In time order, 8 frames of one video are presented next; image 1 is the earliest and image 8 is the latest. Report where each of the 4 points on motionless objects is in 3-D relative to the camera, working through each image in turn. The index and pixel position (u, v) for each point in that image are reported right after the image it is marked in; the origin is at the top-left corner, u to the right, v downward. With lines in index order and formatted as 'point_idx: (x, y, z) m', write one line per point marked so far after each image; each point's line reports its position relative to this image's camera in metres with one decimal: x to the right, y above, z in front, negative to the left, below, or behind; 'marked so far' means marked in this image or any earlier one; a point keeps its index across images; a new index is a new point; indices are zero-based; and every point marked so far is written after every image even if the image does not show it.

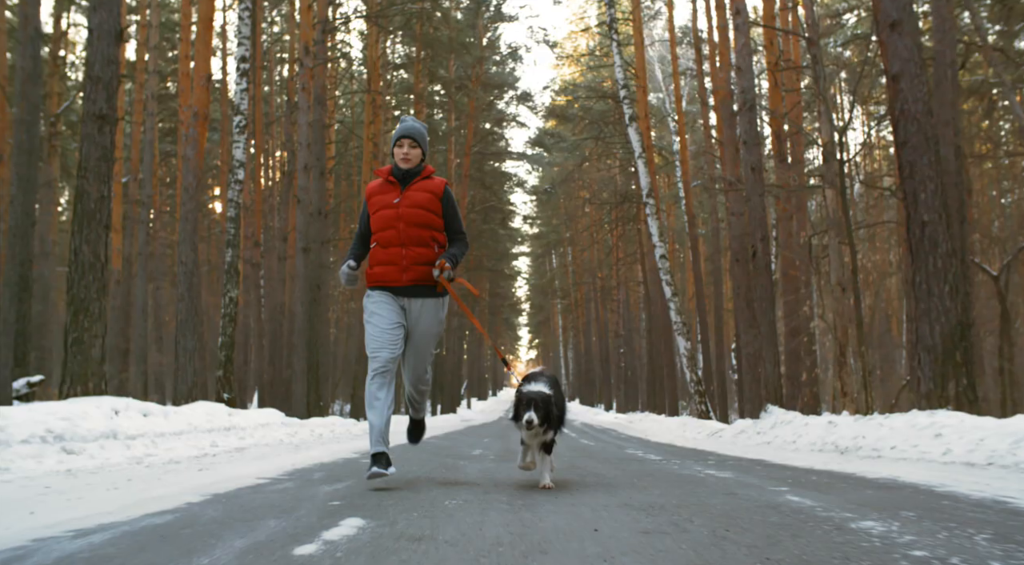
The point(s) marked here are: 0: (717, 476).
0: (+1.4, -1.3, +6.7) m
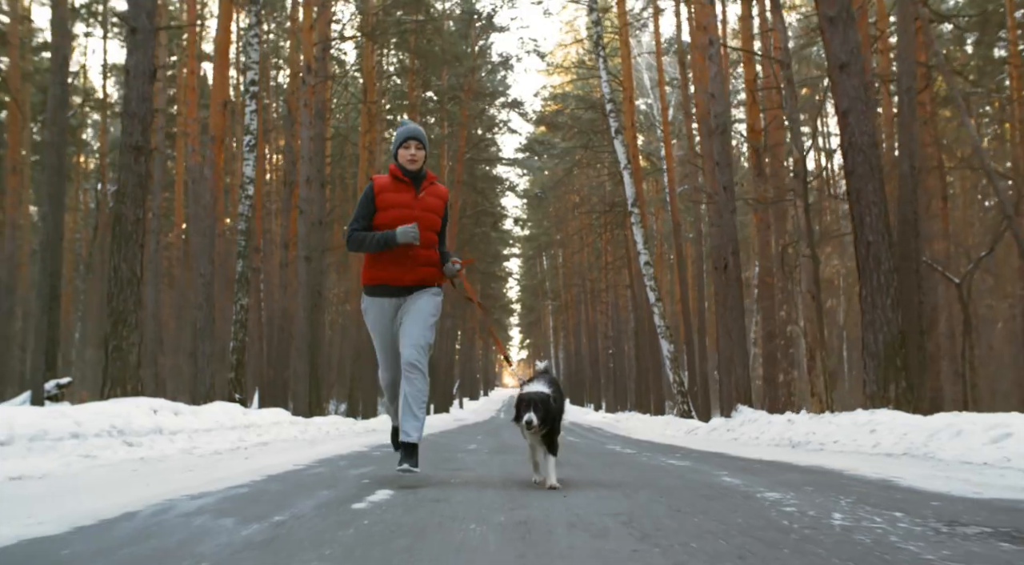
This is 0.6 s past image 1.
0: (+1.3, -1.5, +7.9) m
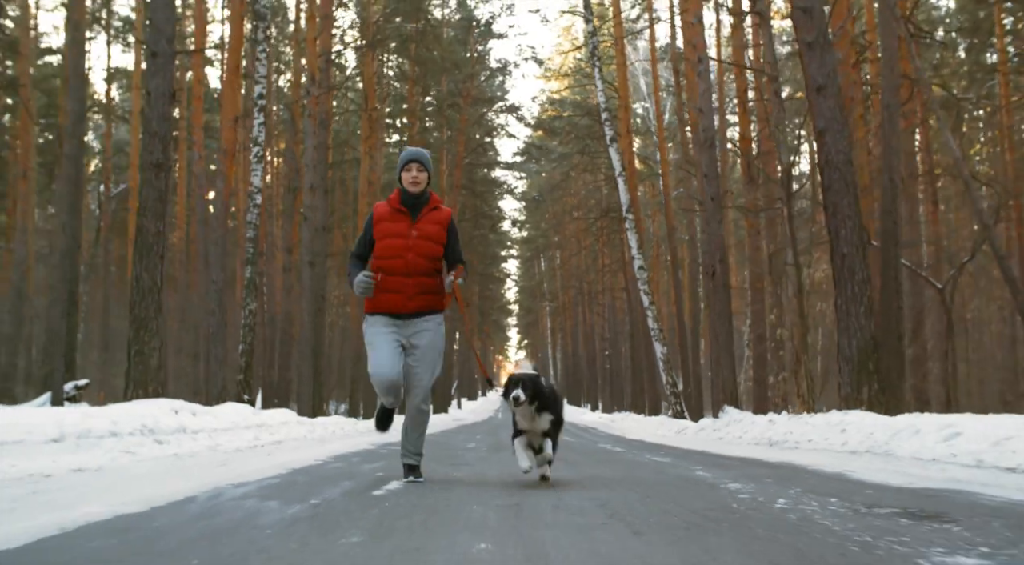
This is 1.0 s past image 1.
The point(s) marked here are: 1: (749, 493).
0: (+1.3, -1.6, +8.6) m
1: (+1.3, -1.1, +5.2) m
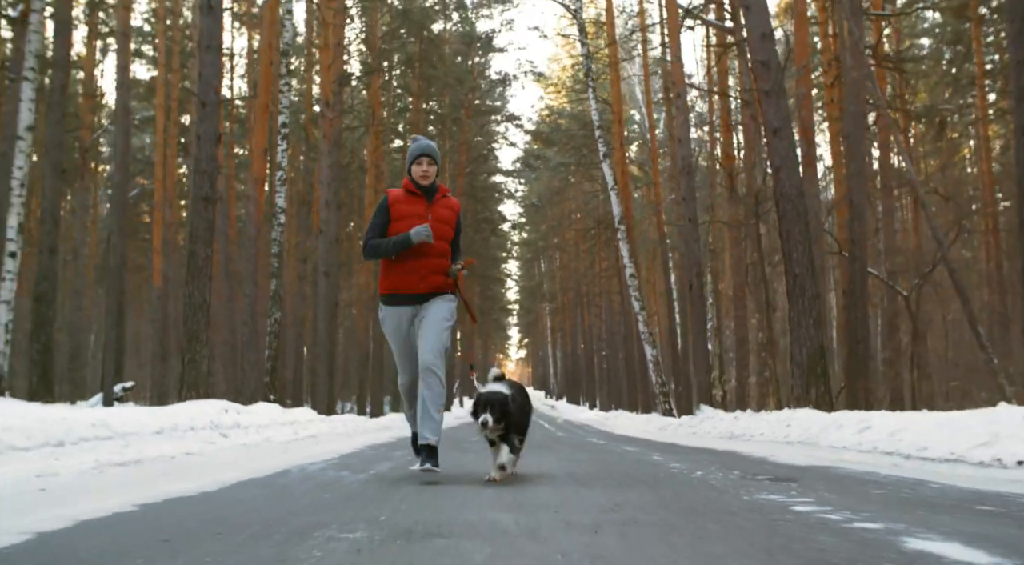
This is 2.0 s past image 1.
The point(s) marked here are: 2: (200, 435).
0: (+1.3, -1.8, +10.6) m
1: (+1.3, -1.4, +7.1) m
2: (-3.0, -1.5, +9.3) m
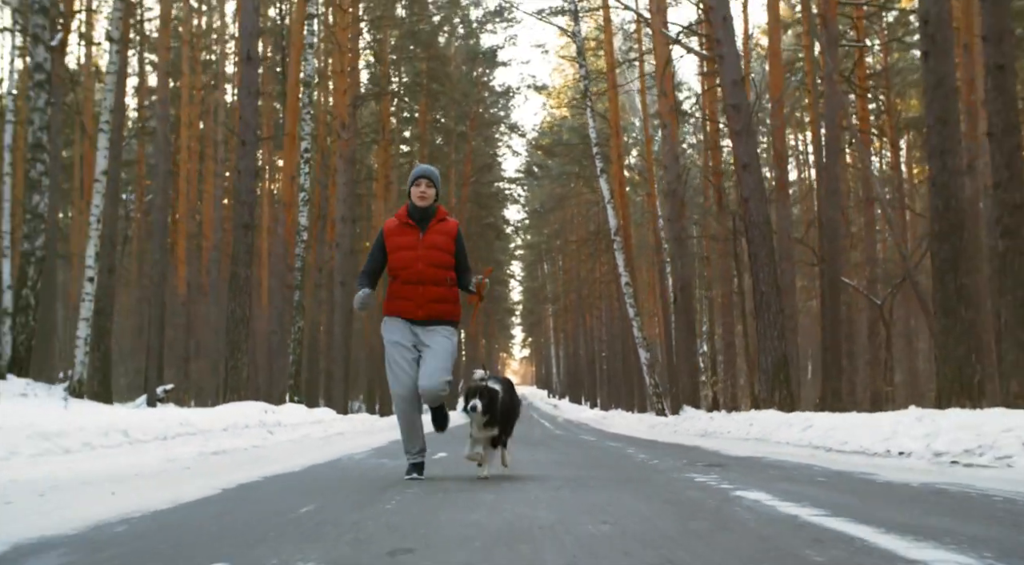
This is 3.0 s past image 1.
0: (+1.3, -2.1, +12.5) m
1: (+1.3, -1.6, +9.0) m
2: (-3.0, -1.7, +11.3) m
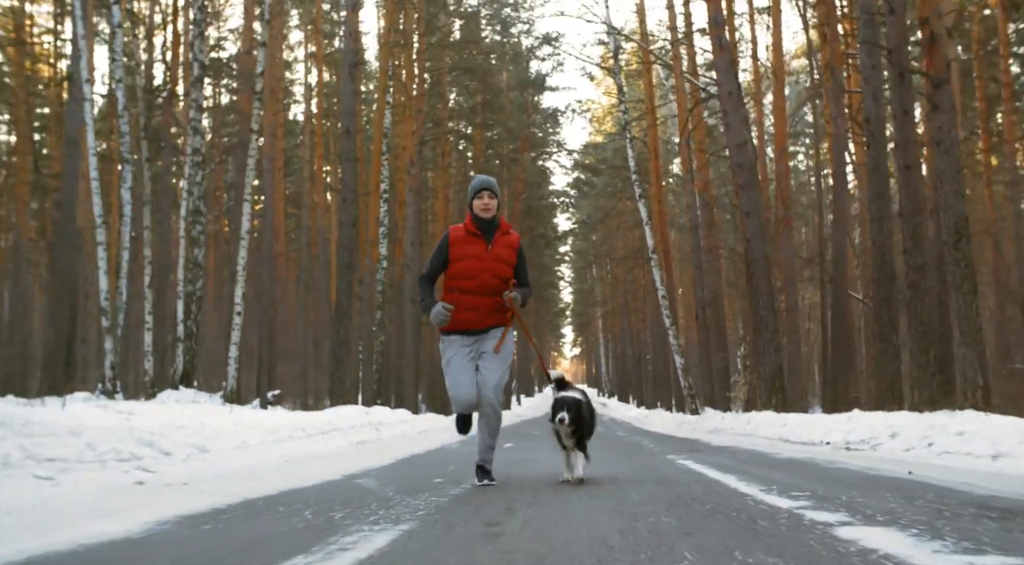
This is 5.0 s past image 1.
0: (+2.1, -2.6, +16.3) m
1: (+1.9, -2.2, +12.8) m
2: (-2.2, -2.3, +15.3) m
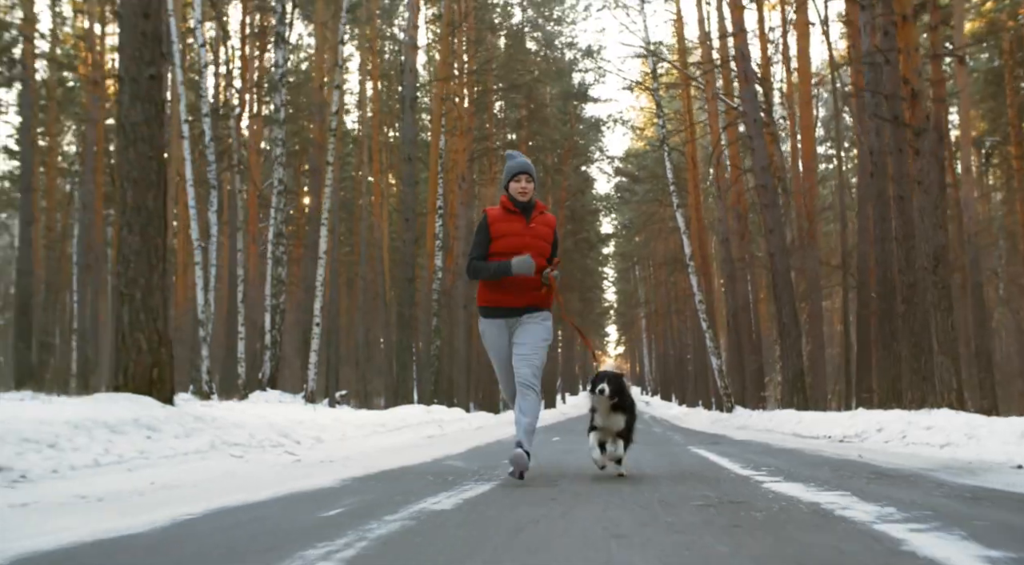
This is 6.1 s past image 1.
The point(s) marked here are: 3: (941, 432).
0: (+3.0, -2.8, +18.4) m
1: (+2.6, -2.4, +14.9) m
2: (-1.4, -2.6, +17.5) m
3: (+4.5, -1.6, +10.4) m
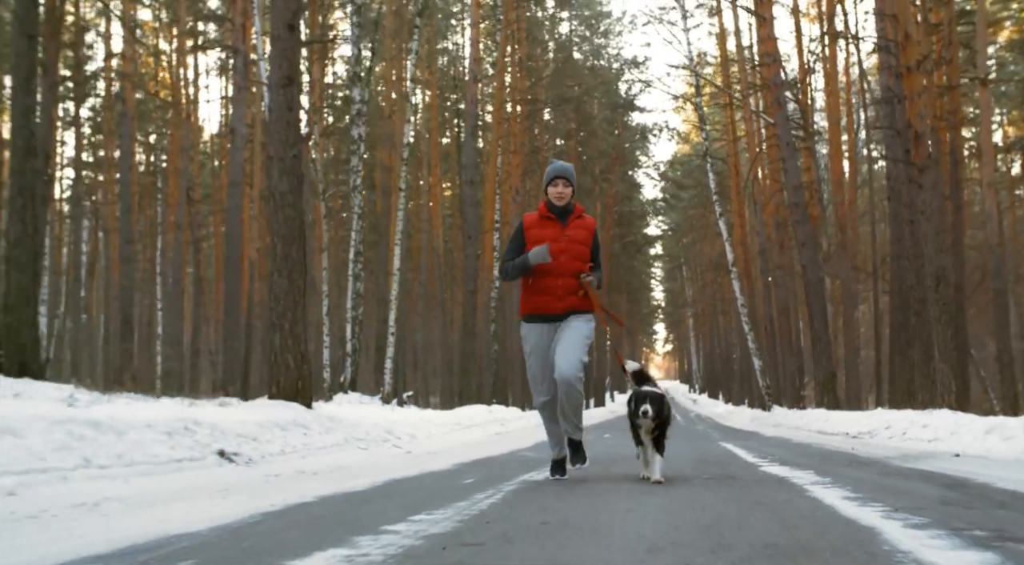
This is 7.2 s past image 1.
0: (+4.1, -3.1, +20.4) m
1: (+3.6, -2.7, +17.0) m
2: (-0.3, -2.8, +19.8) m
3: (+5.3, -1.8, +12.3) m
